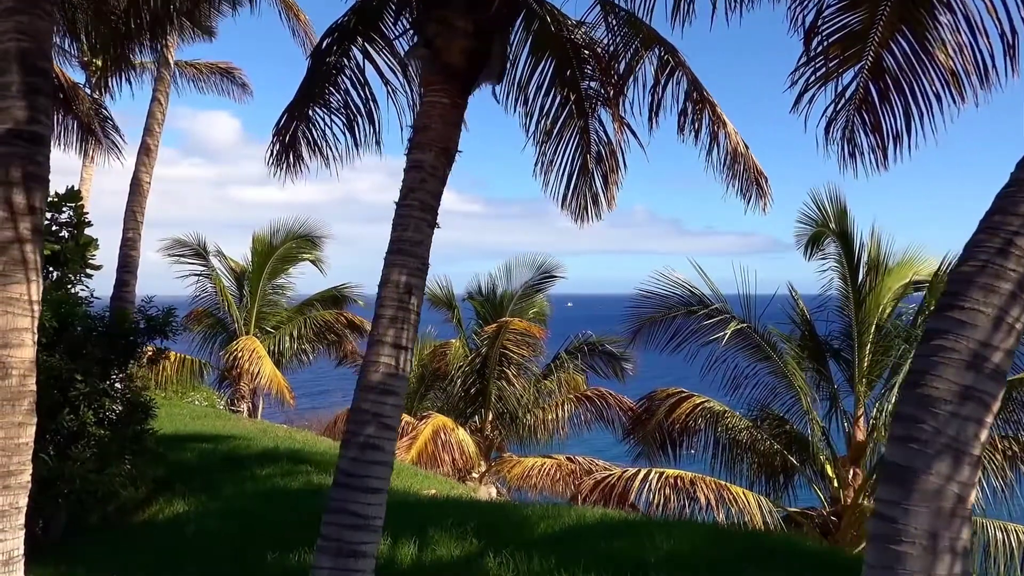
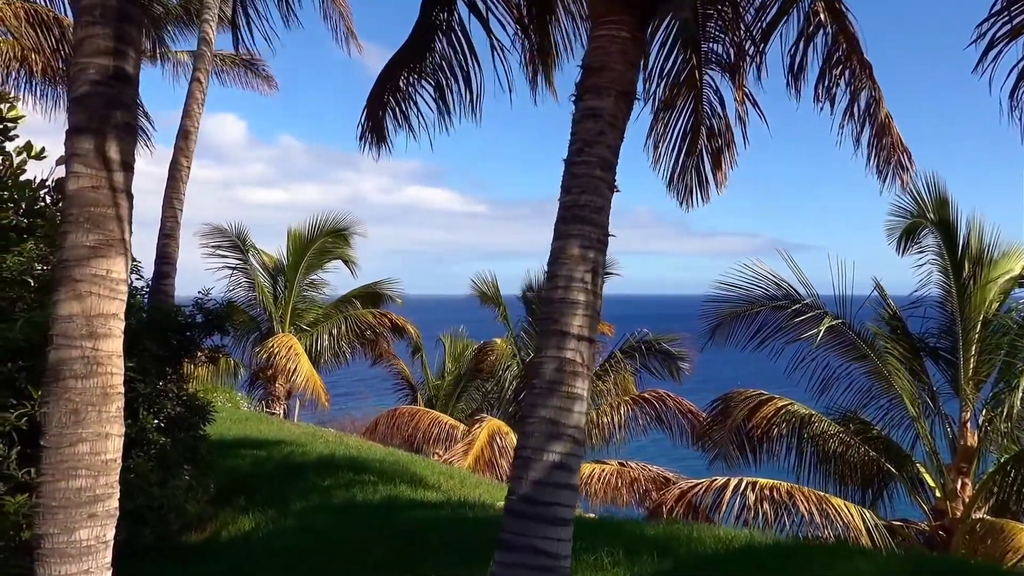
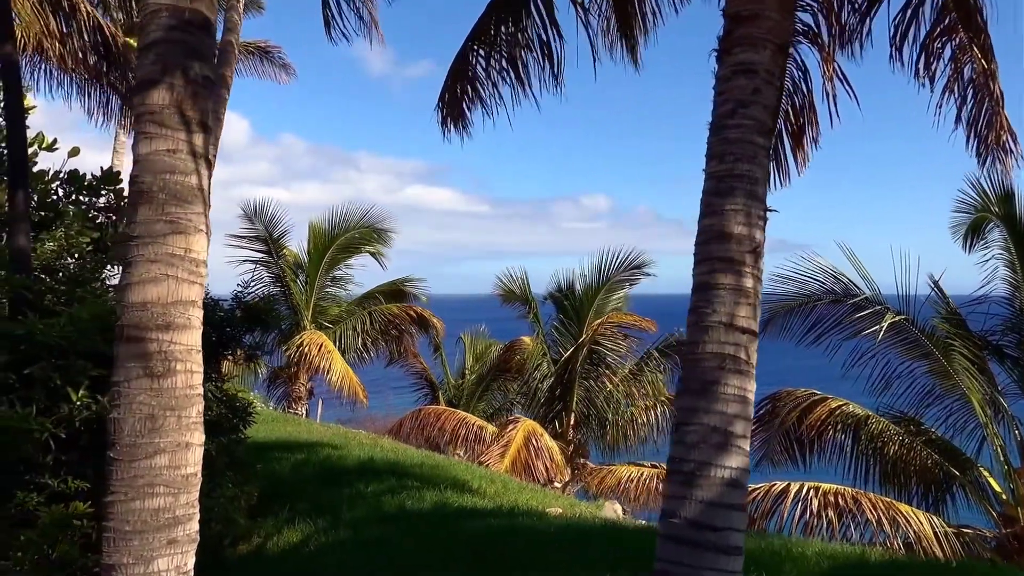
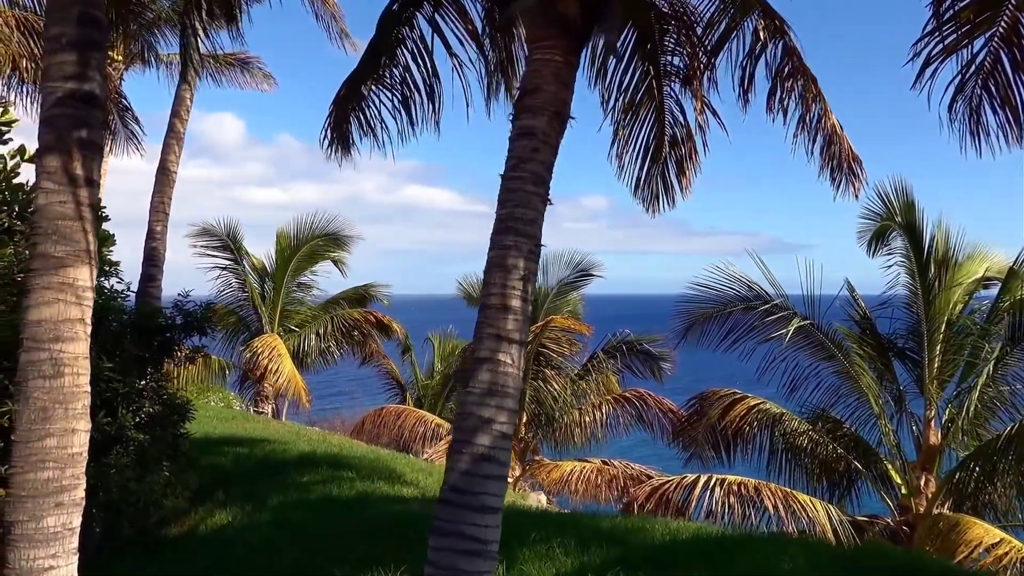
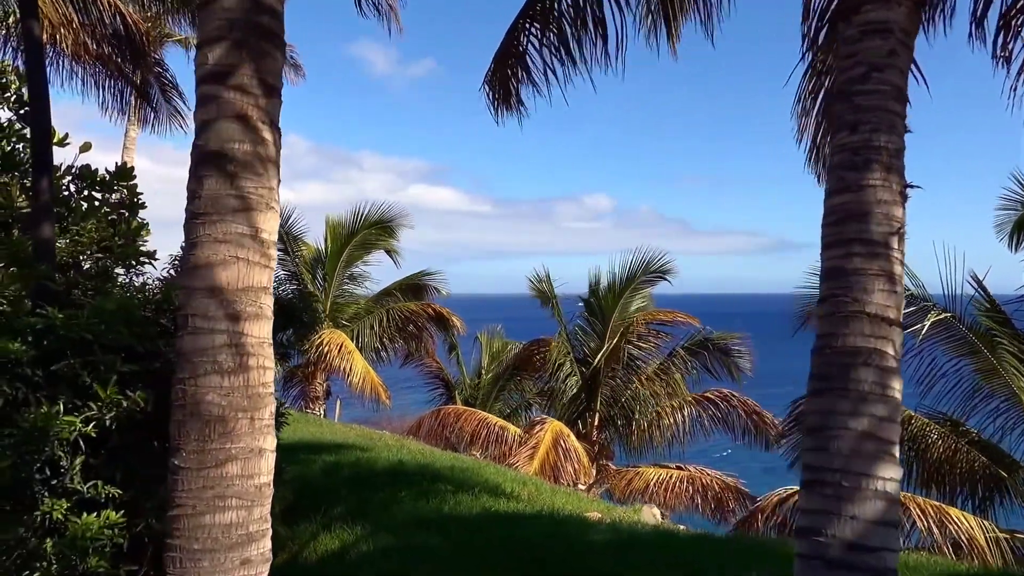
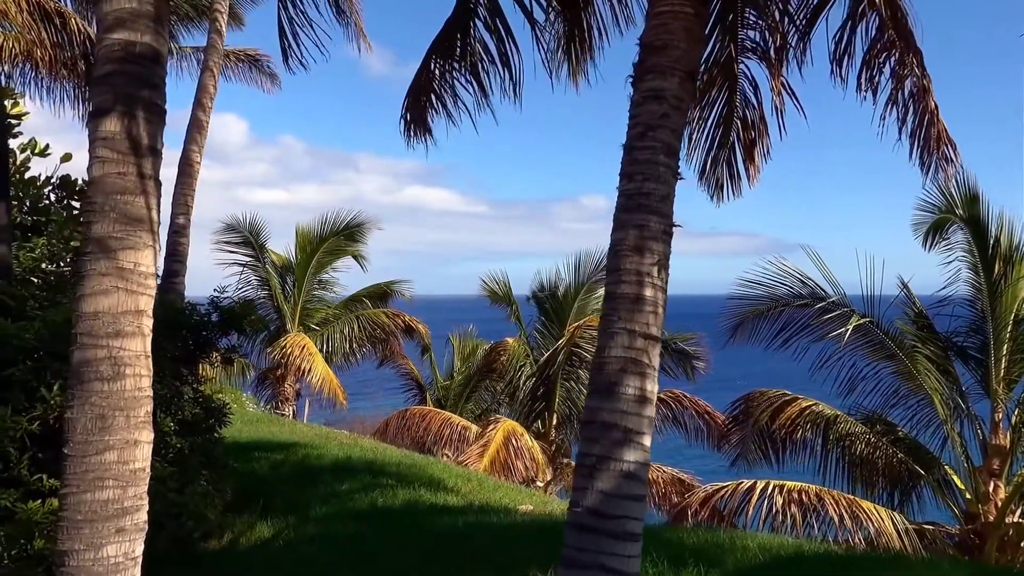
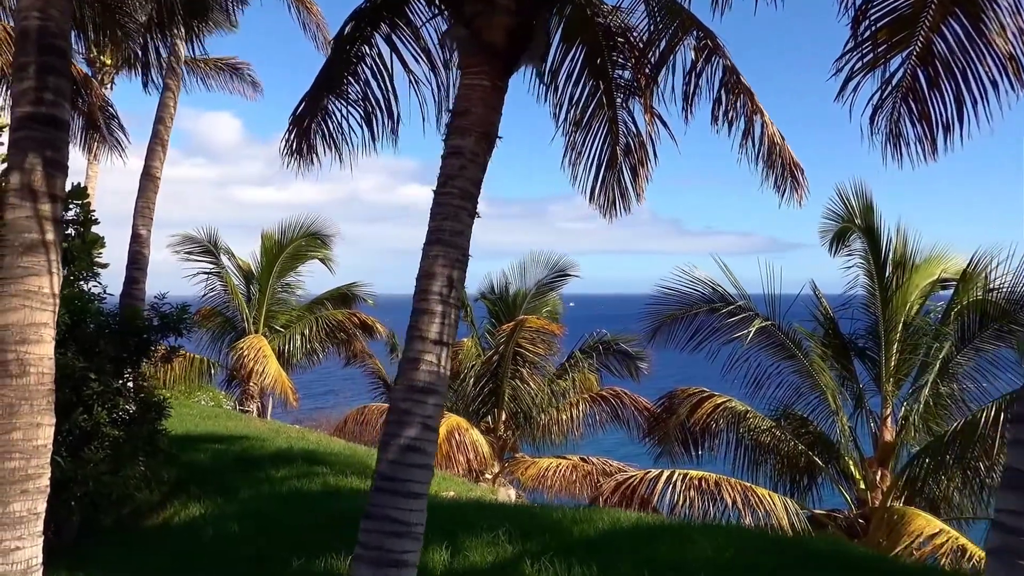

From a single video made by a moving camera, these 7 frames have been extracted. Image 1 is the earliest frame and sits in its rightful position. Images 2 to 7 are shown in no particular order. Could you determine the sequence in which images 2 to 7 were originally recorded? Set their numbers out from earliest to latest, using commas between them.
7, 4, 2, 6, 3, 5
